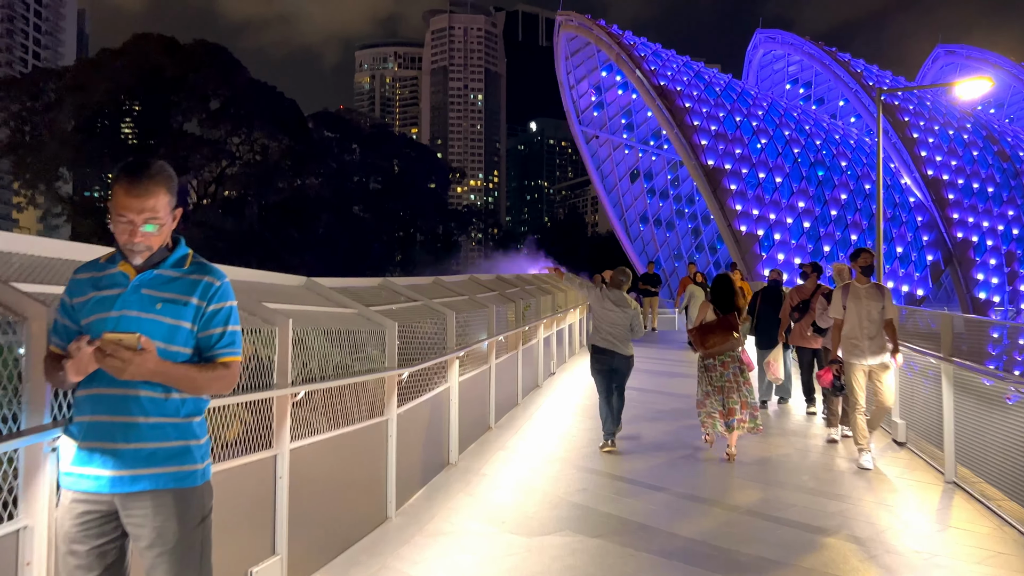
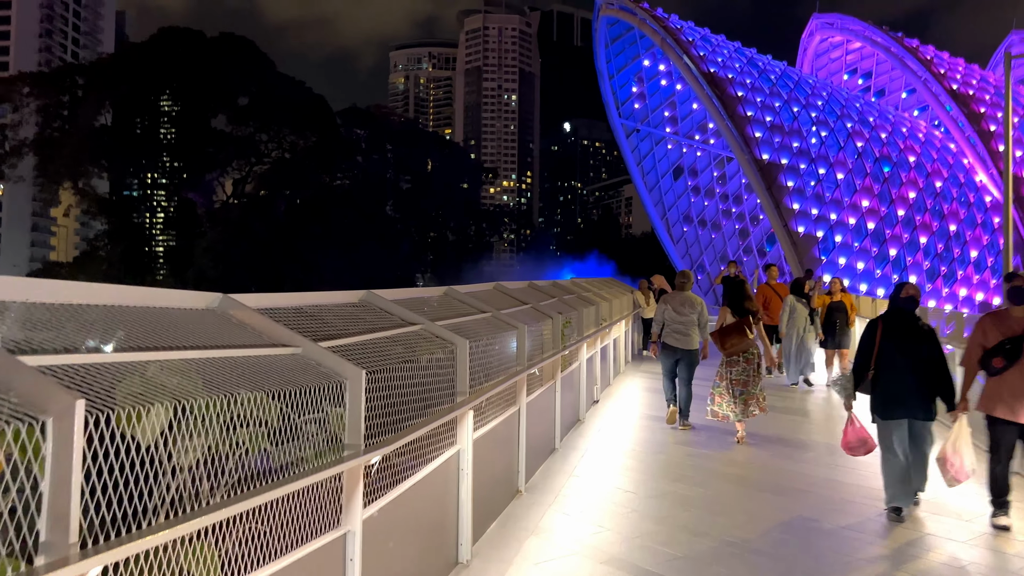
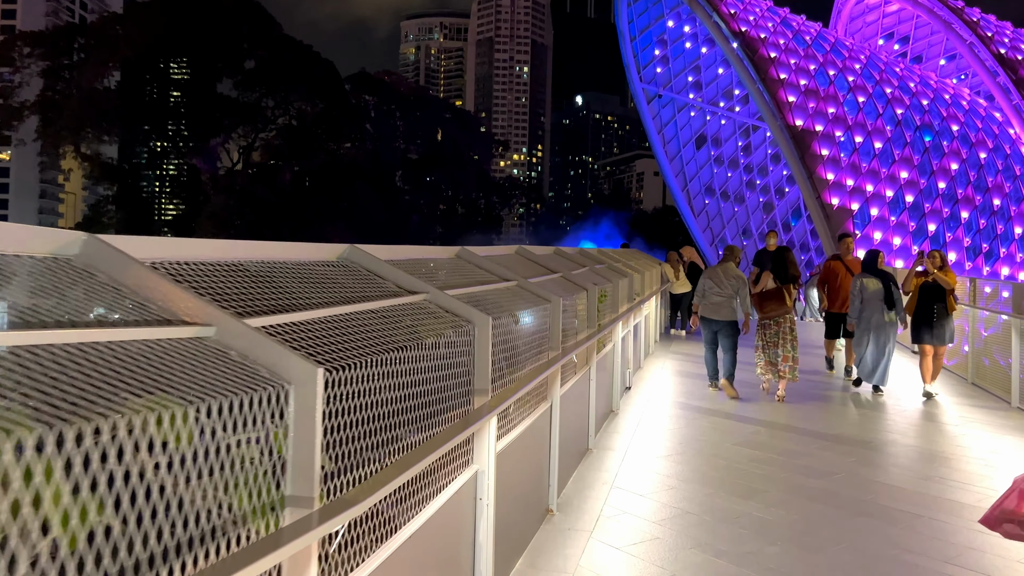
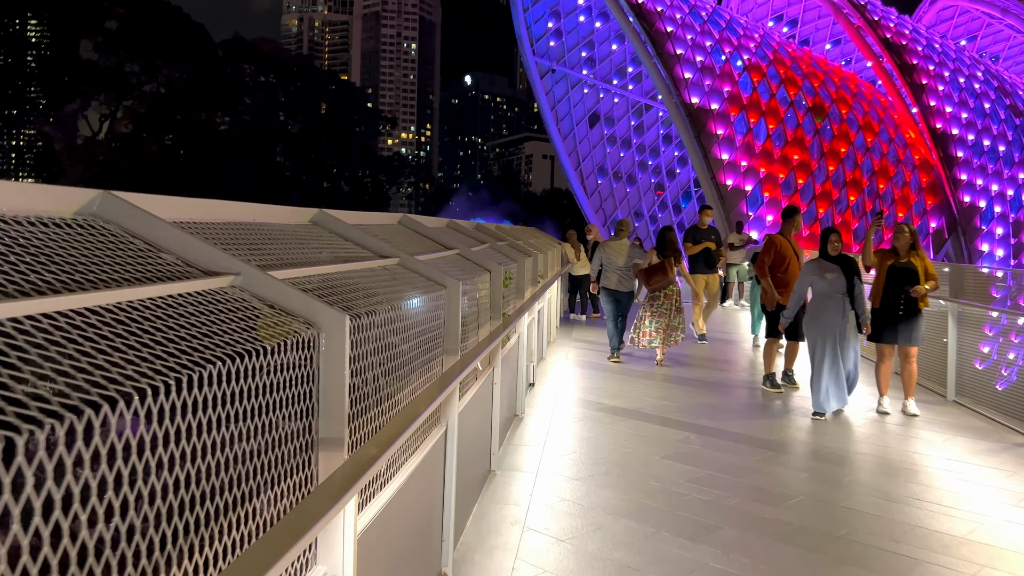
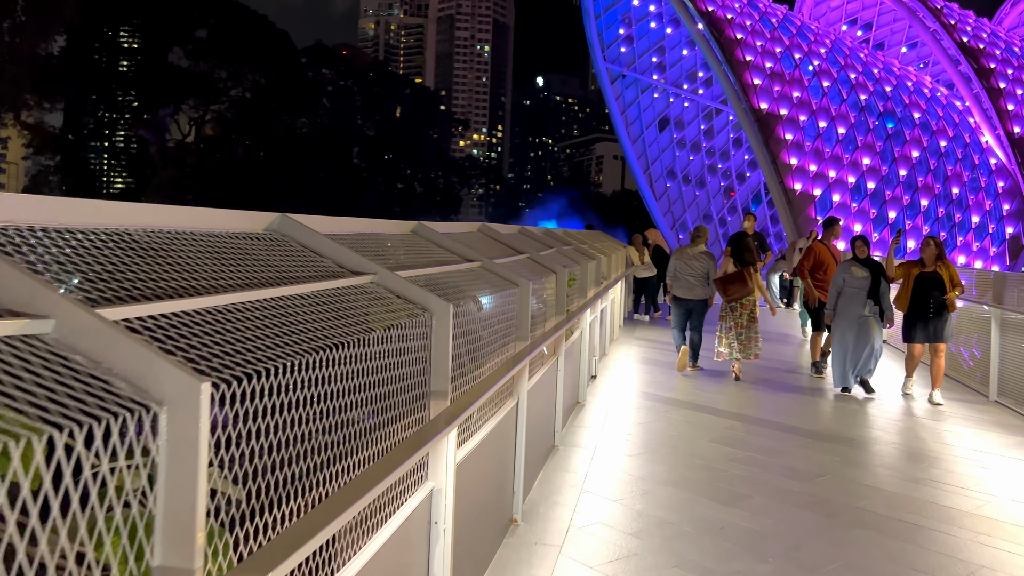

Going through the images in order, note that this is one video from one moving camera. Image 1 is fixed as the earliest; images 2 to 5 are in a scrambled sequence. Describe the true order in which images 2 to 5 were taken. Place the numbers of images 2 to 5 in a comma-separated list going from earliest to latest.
2, 3, 5, 4
